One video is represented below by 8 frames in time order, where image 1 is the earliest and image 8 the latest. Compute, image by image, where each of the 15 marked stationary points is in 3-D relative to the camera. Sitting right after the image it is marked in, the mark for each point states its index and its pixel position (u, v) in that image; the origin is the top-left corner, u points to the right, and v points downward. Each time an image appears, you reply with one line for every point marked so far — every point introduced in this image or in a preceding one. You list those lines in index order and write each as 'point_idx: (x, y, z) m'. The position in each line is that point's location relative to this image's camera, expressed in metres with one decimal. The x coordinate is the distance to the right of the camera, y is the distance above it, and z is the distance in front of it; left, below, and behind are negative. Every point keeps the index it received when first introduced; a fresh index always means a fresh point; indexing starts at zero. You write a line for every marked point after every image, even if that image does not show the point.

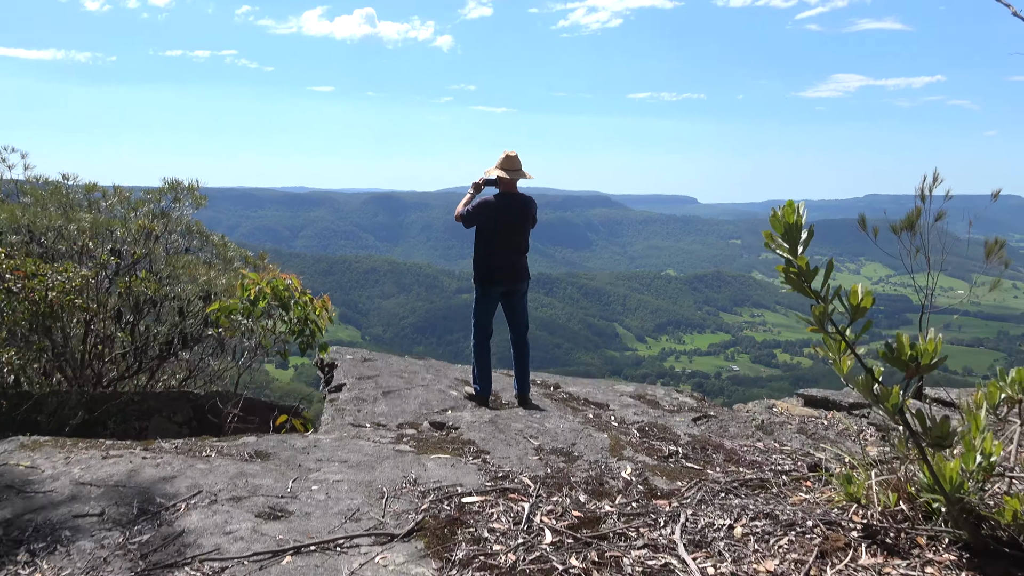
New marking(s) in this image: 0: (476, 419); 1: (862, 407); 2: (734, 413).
0: (-0.2, -0.6, +3.6) m
1: (+2.3, -0.8, +5.5) m
2: (+1.4, -0.8, +5.4) m
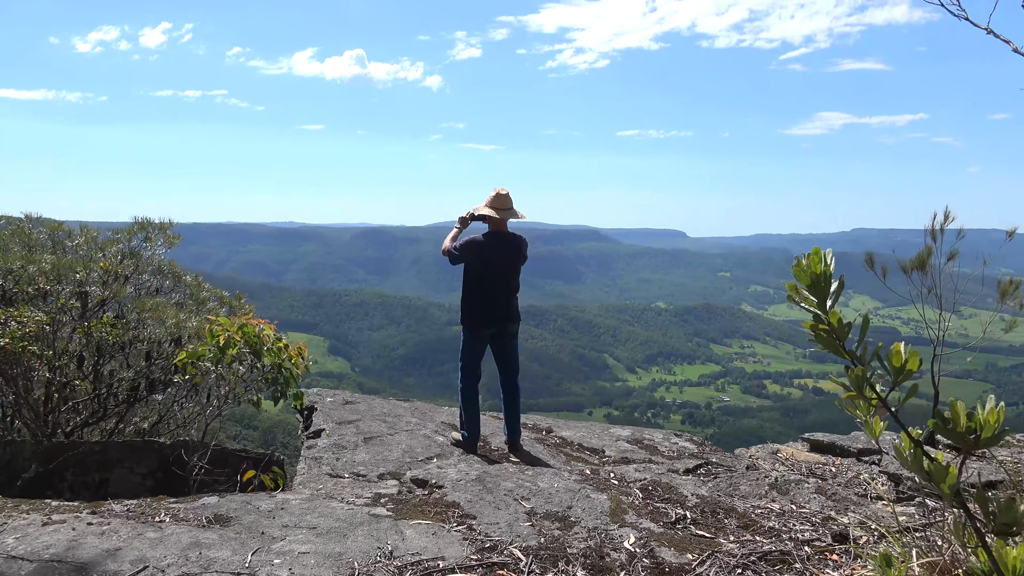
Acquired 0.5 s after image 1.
0: (-0.2, -0.7, +3.3) m
1: (+2.2, -1.0, +5.3) m
2: (+1.3, -1.0, +5.1) m
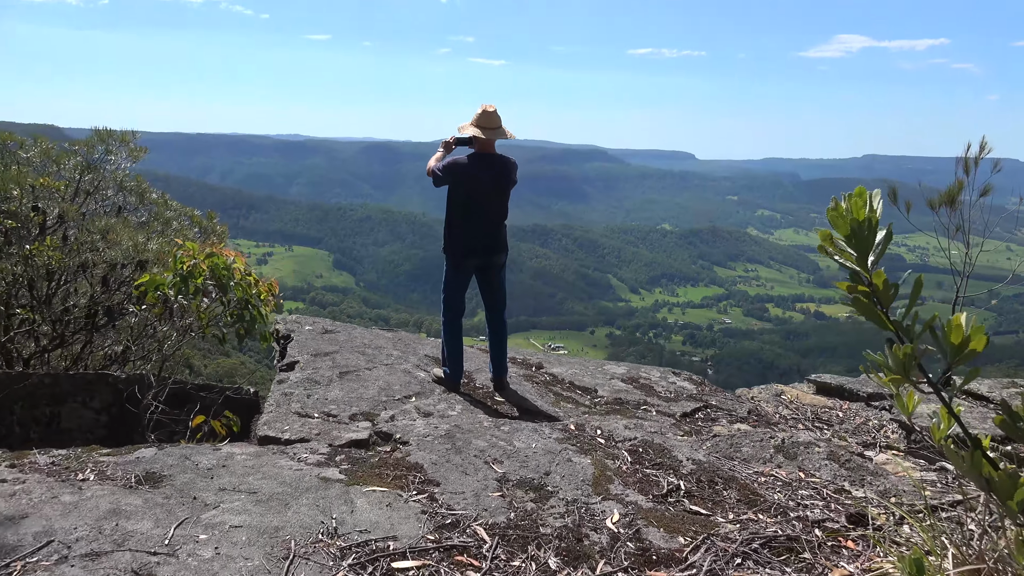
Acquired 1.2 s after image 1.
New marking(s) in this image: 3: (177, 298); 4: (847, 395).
0: (-0.3, -0.5, +3.0) m
1: (+2.1, -0.6, +4.9) m
2: (+1.2, -0.6, +4.7) m
3: (-1.4, 0.0, +3.5) m
4: (+2.0, -0.6, +5.1) m
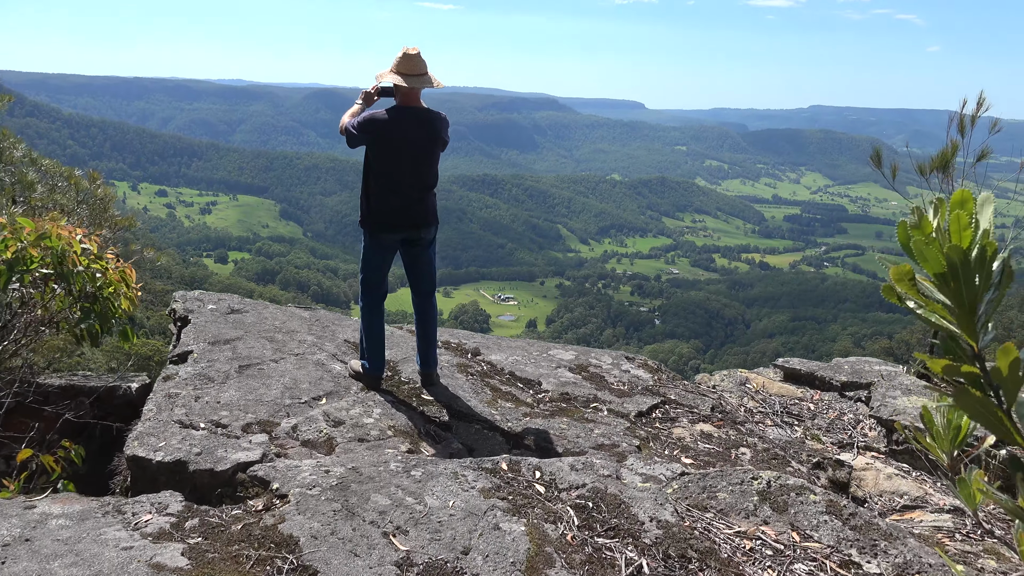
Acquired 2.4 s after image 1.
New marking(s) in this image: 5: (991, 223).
0: (-0.5, -0.5, +2.3) m
1: (+1.8, -0.5, +4.4) m
2: (+0.9, -0.5, +4.2) m
3: (-1.6, 0.0, +2.8) m
4: (+1.6, -0.5, +4.6) m
5: (+0.6, +0.1, +1.0) m
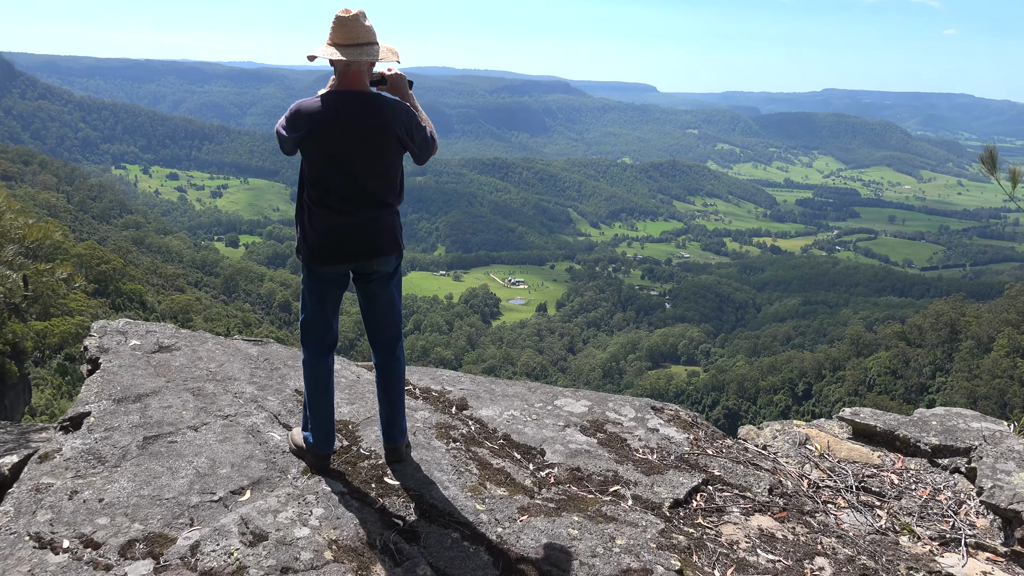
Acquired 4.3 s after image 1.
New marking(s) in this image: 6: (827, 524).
0: (-0.5, -0.7, +1.4) m
1: (+1.8, -0.7, +3.5) m
2: (+0.9, -0.7, +3.2) m
3: (-1.7, -0.2, +1.8) m
4: (+1.6, -0.7, +3.6) m
5: (+0.5, -0.1, 0.0) m
6: (+1.1, -0.8, +2.9) m
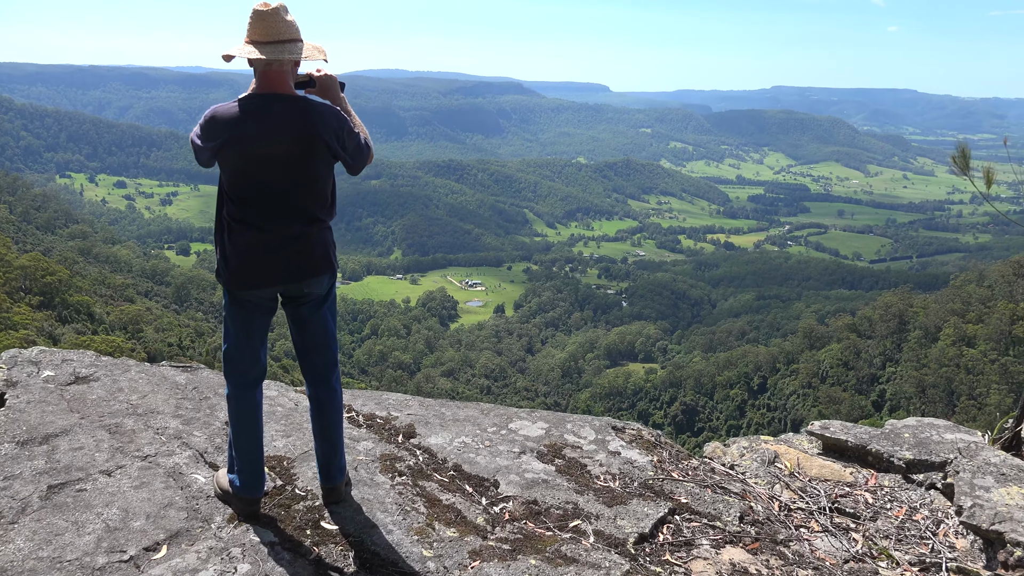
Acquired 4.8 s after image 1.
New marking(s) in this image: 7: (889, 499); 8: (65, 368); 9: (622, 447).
0: (-0.6, -0.7, +1.1) m
1: (+1.6, -0.7, +3.3) m
2: (+0.7, -0.7, +3.0) m
3: (-1.8, -0.3, +1.5) m
4: (+1.4, -0.7, +3.4) m
5: (+0.5, -0.2, -0.2) m
6: (+0.9, -0.9, +2.7) m
7: (+1.4, -0.8, +3.2) m
8: (-1.9, -0.3, +3.6) m
9: (+0.4, -0.6, +3.4) m
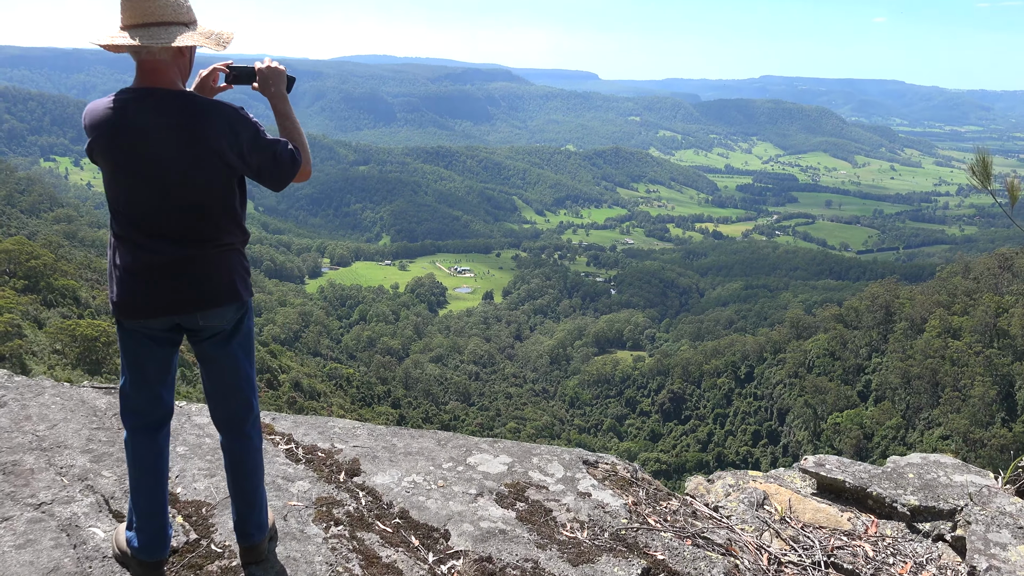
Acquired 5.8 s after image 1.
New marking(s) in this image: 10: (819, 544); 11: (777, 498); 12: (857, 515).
0: (-0.7, -0.8, +0.7) m
1: (+1.4, -0.8, +2.9) m
2: (+0.6, -0.8, +2.6) m
3: (-1.9, -0.4, +1.1) m
4: (+1.3, -0.8, +3.1) m
5: (+0.4, -0.3, -0.6) m
6: (+0.8, -0.9, +2.4) m
7: (+1.3, -0.9, +2.8) m
8: (-2.0, -0.4, +3.2) m
9: (+0.3, -0.7, +3.0) m
10: (+1.0, -0.9, +2.8) m
11: (+1.0, -0.8, +3.1) m
12: (+1.2, -0.8, +3.0) m
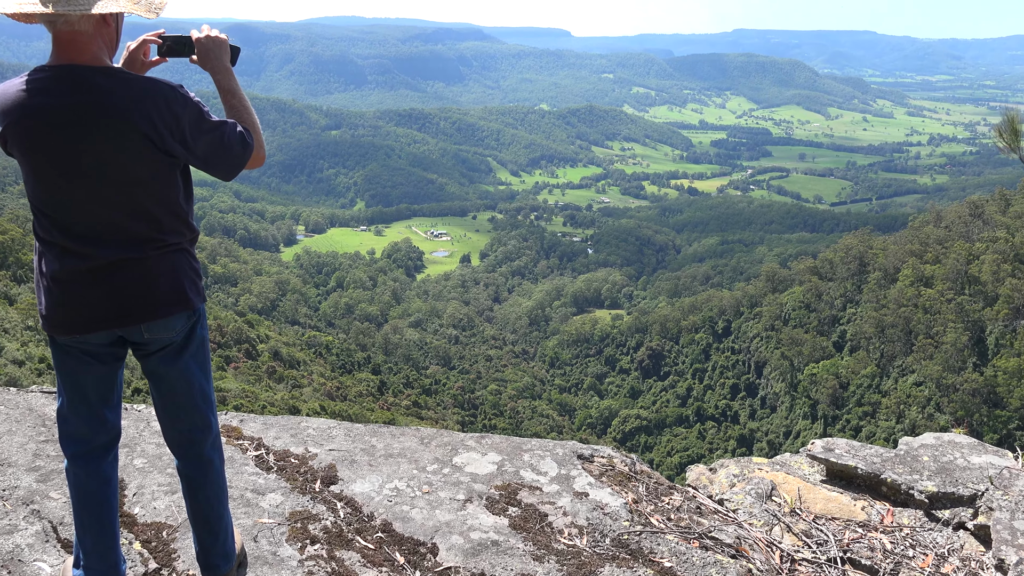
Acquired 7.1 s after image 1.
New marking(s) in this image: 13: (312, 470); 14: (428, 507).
0: (-0.7, -0.9, +0.5) m
1: (+1.4, -0.7, +2.8) m
2: (+0.5, -0.8, +2.4) m
3: (-1.9, -0.5, +0.8) m
4: (+1.3, -0.7, +2.9) m
5: (+0.4, -0.4, -0.8) m
6: (+0.8, -0.9, +2.2) m
7: (+1.2, -0.8, +2.6) m
8: (-2.1, -0.4, +2.9) m
9: (+0.3, -0.6, +2.8) m
10: (+1.0, -0.8, +2.6) m
11: (+0.9, -0.7, +2.9) m
12: (+1.2, -0.7, +2.8) m
13: (-0.6, -0.6, +2.7) m
14: (-0.3, -0.7, +2.6) m
